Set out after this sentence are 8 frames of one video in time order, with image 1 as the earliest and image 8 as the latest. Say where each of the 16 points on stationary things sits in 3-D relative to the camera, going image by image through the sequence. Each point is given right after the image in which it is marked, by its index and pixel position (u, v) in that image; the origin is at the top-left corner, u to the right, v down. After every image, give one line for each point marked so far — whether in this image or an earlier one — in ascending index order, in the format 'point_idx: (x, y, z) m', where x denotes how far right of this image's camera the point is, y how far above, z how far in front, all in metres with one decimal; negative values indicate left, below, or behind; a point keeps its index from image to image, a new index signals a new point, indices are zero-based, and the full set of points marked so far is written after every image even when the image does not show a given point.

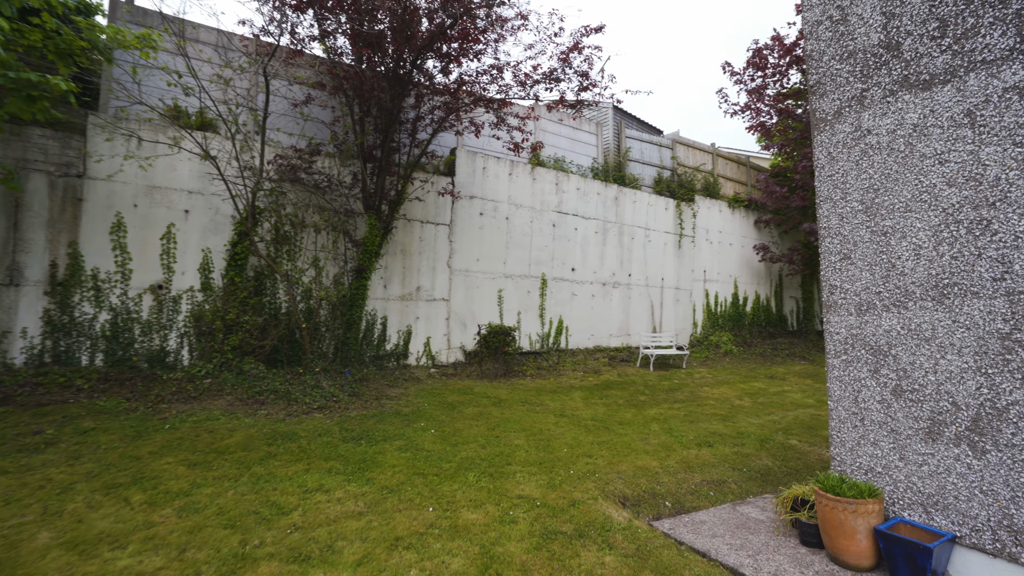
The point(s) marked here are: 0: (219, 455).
0: (-2.3, -1.3, +3.8) m
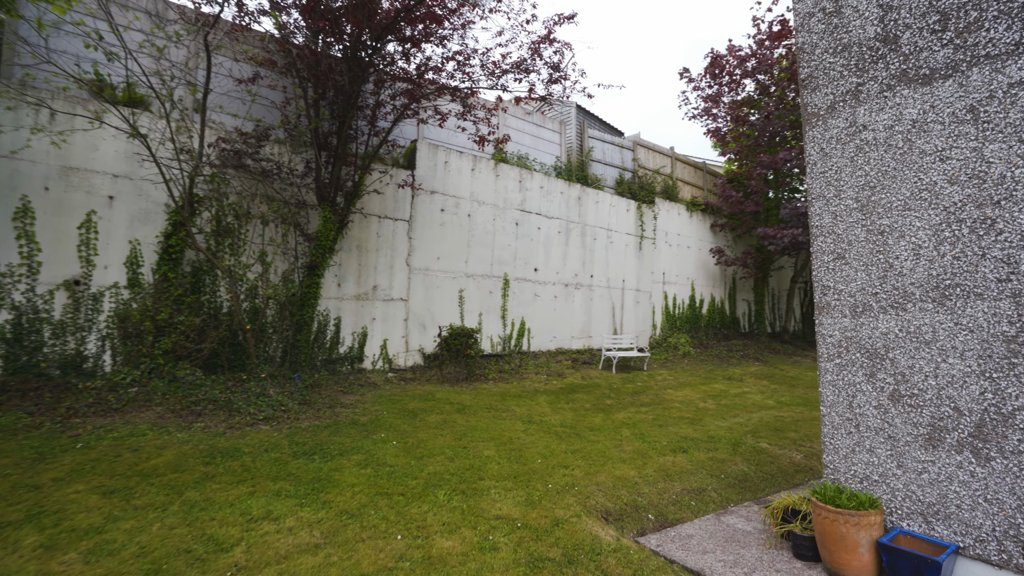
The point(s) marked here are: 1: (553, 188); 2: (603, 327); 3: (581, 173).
0: (-2.5, -1.3, +3.3) m
1: (+0.8, +2.0, +9.7) m
2: (+1.9, -0.9, +10.7) m
3: (+1.4, +2.5, +10.4) m
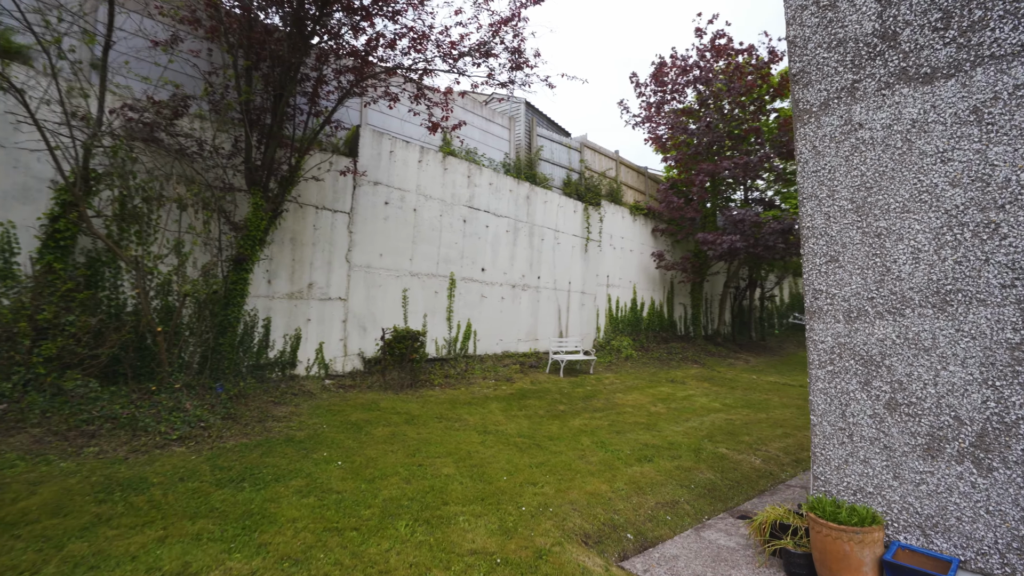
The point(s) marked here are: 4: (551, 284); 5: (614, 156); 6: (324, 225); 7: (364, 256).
0: (-2.6, -1.2, +2.5) m
1: (-0.2, +2.0, +9.4) m
2: (+0.8, -0.9, +10.5) m
3: (+0.3, +2.4, +10.1) m
4: (+0.8, +0.1, +10.6) m
5: (+2.7, +3.5, +13.0) m
6: (-2.6, +0.9, +6.7) m
7: (-2.2, +0.5, +7.2) m
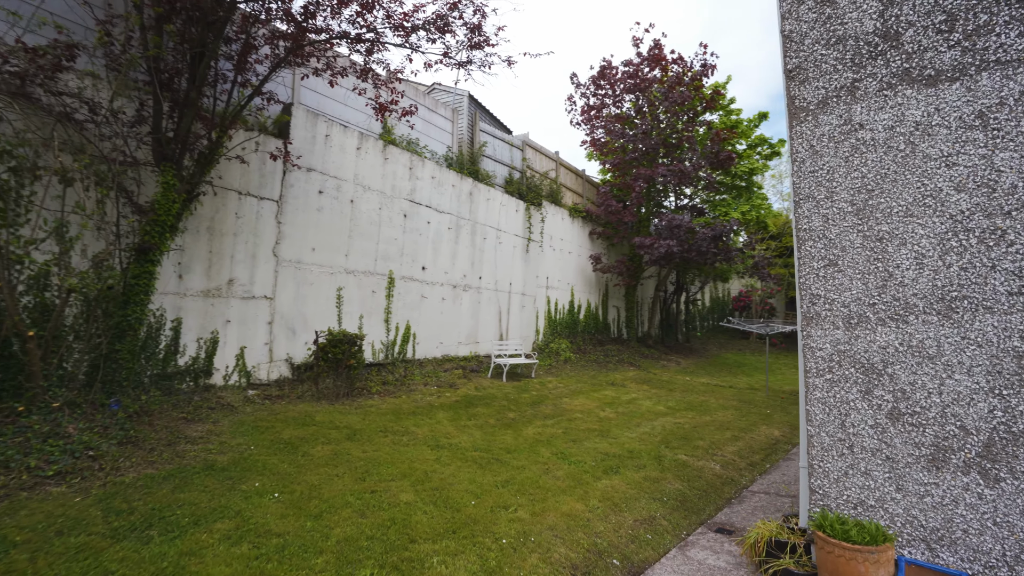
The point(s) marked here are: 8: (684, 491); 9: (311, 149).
0: (-2.6, -1.2, +1.7) m
1: (-1.2, +2.0, +8.8) m
2: (-0.5, -0.9, +10.1) m
3: (-0.8, +2.4, +9.7) m
4: (-0.4, +0.1, +10.2) m
5: (+1.1, +3.5, +12.9) m
6: (-3.2, +0.9, +5.9) m
7: (-2.9, +0.5, +6.4) m
8: (+1.5, -1.8, +4.4) m
9: (-2.7, +1.9, +6.6) m
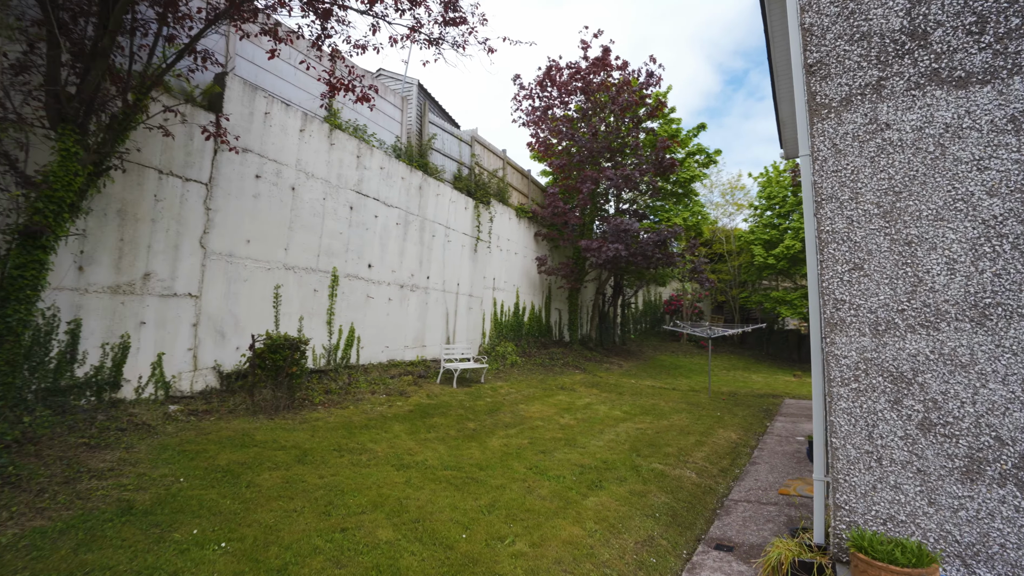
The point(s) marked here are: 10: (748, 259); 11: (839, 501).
0: (-2.3, -1.2, +0.9) m
1: (-2.0, +2.0, +8.2) m
2: (-1.5, -0.9, +9.6) m
3: (-1.7, +2.4, +9.1) m
4: (-1.4, +0.1, +9.6) m
5: (-0.3, +3.4, +12.5) m
6: (-3.5, +0.9, +5.0) m
7: (-3.3, +0.5, +5.5) m
8: (+1.4, -1.8, +4.2) m
9: (-3.1, +1.9, +5.7) m
10: (+9.0, +1.1, +18.5) m
11: (+1.8, -1.2, +2.7) m
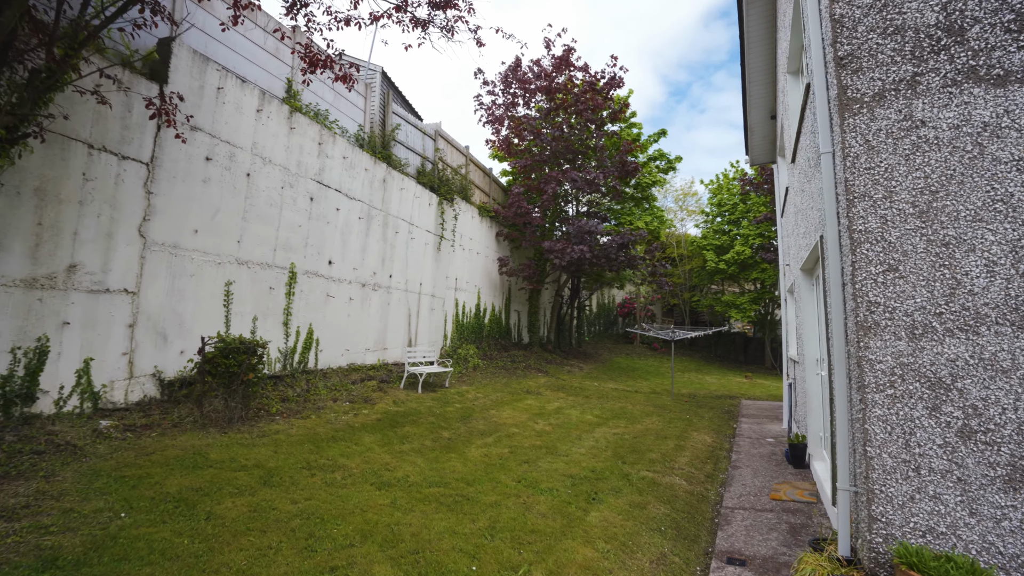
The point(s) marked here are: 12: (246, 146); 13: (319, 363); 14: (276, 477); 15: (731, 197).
0: (-2.0, -1.1, +0.4) m
1: (-2.4, +2.0, +7.6) m
2: (-2.1, -0.9, +9.0) m
3: (-2.2, +2.4, +8.6) m
4: (-2.1, +0.1, +9.1) m
5: (-1.2, +3.4, +12.1) m
6: (-3.6, +1.0, +4.3) m
7: (-3.4, +0.6, +4.8) m
8: (+1.3, -1.9, +4.0) m
9: (-3.3, +1.9, +5.0) m
10: (+7.4, +1.0, +19.1) m
11: (+1.9, -1.2, +2.6) m
12: (-3.1, +1.7, +5.7) m
13: (-2.7, -1.1, +6.9) m
14: (-1.7, -1.4, +3.6) m
15: (+8.1, +3.4, +18.1) m
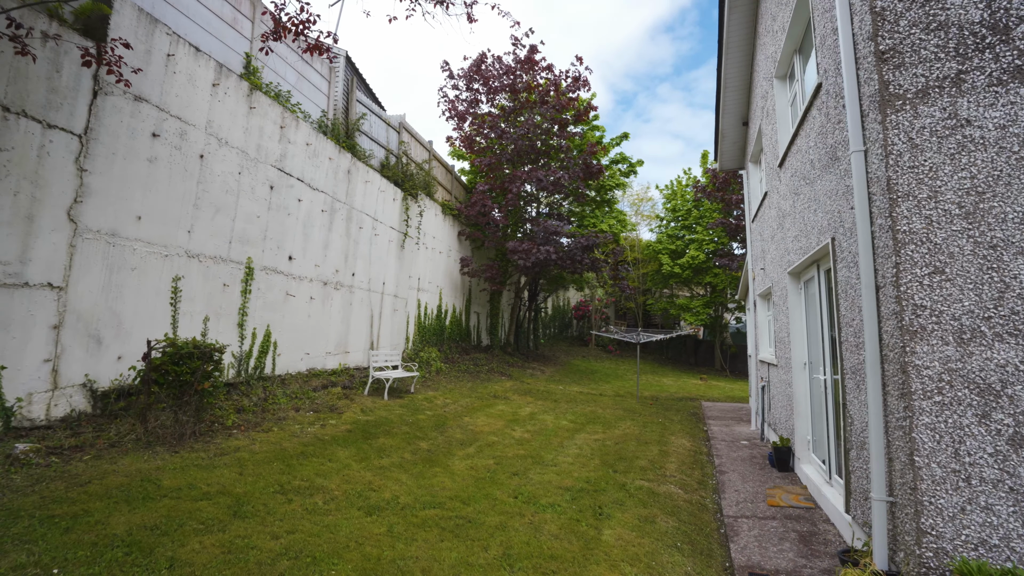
0: (-1.6, -1.1, -0.2) m
1: (-2.8, +2.0, +7.0) m
2: (-2.6, -0.9, +8.4) m
3: (-2.6, +2.4, +8.0) m
4: (-2.6, +0.1, +8.5) m
5: (-2.0, +3.4, +11.6) m
6: (-3.6, +1.0, +3.5) m
7: (-3.5, +0.6, +4.1) m
8: (+1.3, -1.9, +3.8) m
9: (-3.3, +2.0, +4.4) m
10: (+5.7, +0.8, +19.5) m
11: (+2.1, -1.2, +2.5) m
12: (-3.2, +1.7, +5.0) m
13: (-3.0, -1.0, +6.3) m
14: (-1.7, -1.4, +3.1) m
15: (+6.6, +3.2, +18.6) m
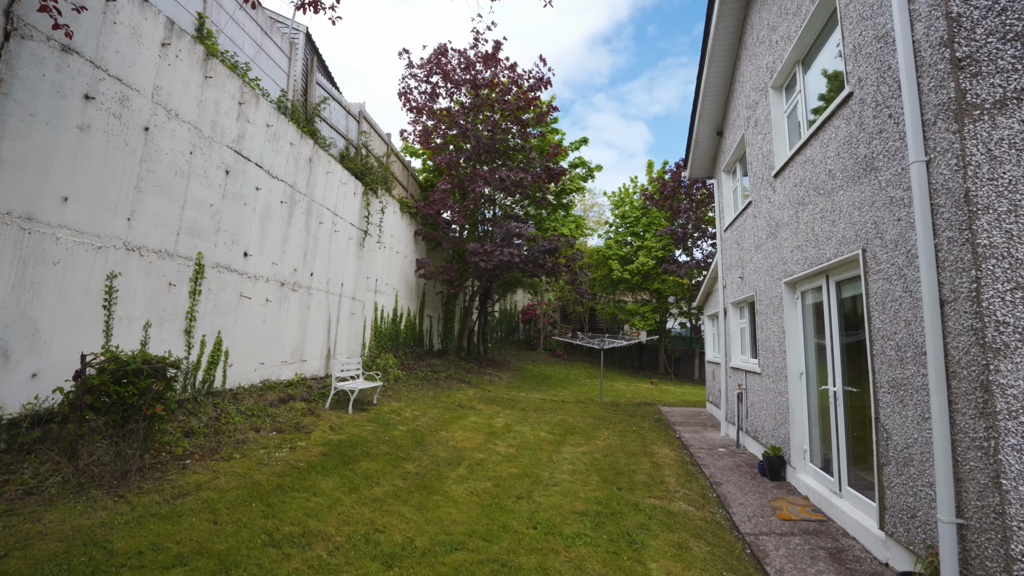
0: (-0.8, -1.1, -0.8) m
1: (-2.9, +2.0, +6.2) m
2: (-3.1, -0.9, +7.6) m
3: (-3.0, +2.4, +7.2) m
4: (-3.0, 0.0, +7.7) m
5: (-2.8, +3.3, +10.9) m
6: (-3.3, +1.0, +2.7) m
7: (-3.3, +0.6, +3.2) m
8: (+1.5, -1.9, +3.5) m
9: (-3.1, +2.0, +3.5) m
10: (+3.7, +0.7, +19.8) m
11: (+2.4, -1.3, +2.4) m
12: (-3.1, +1.7, +4.1) m
13: (-3.2, -1.1, +5.4) m
14: (-1.4, -1.4, +2.4) m
15: (+4.7, +3.0, +19.0) m
